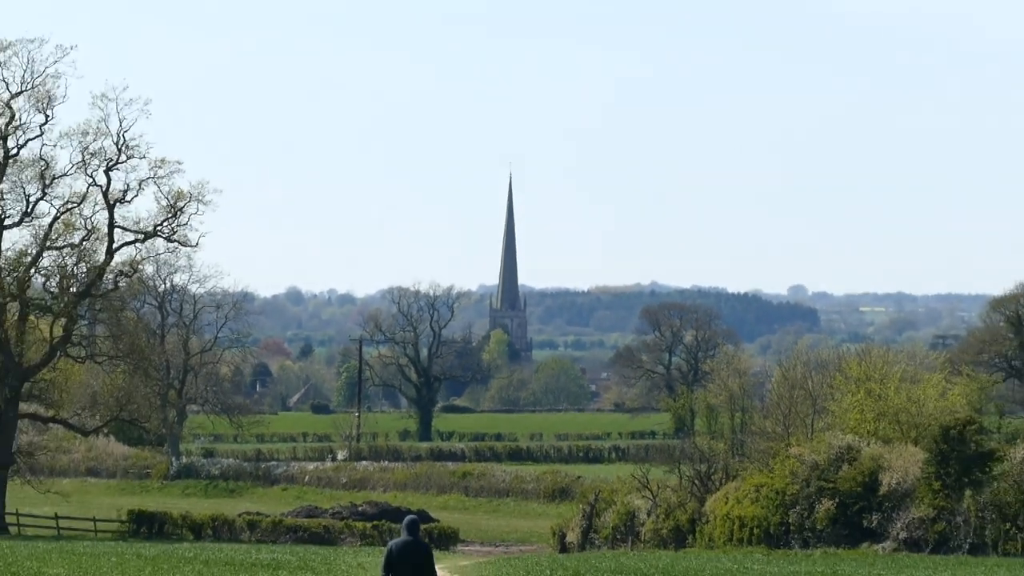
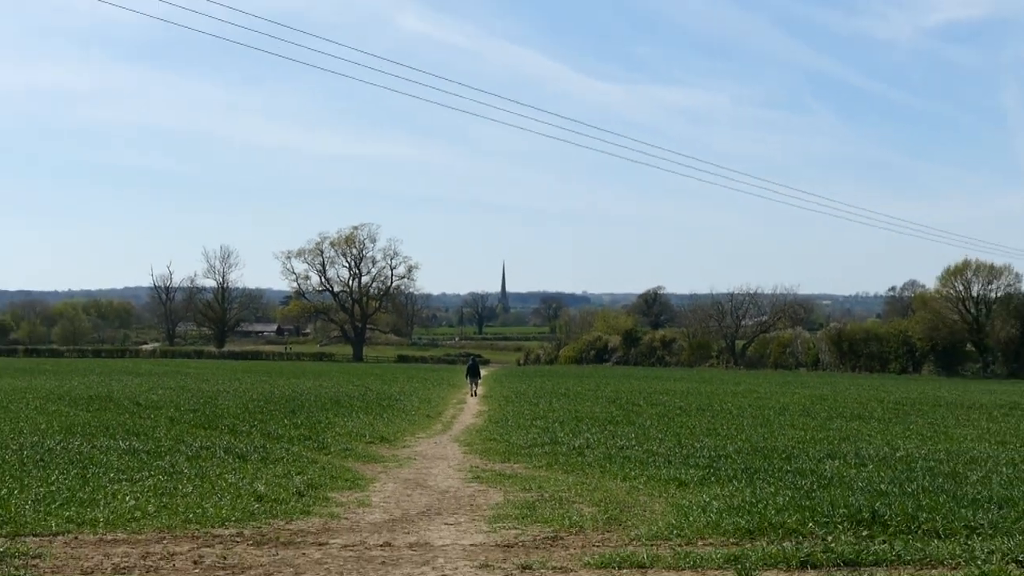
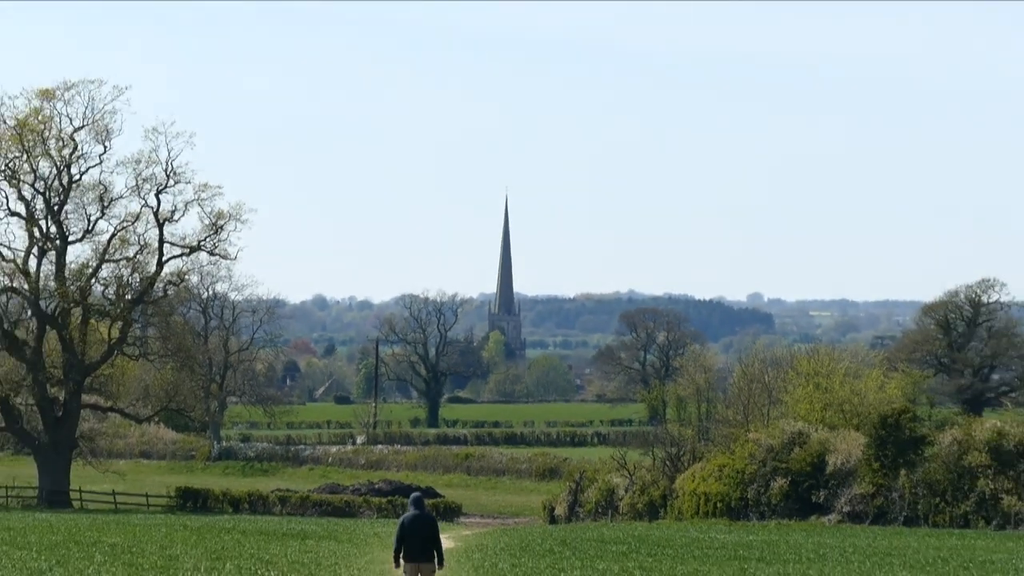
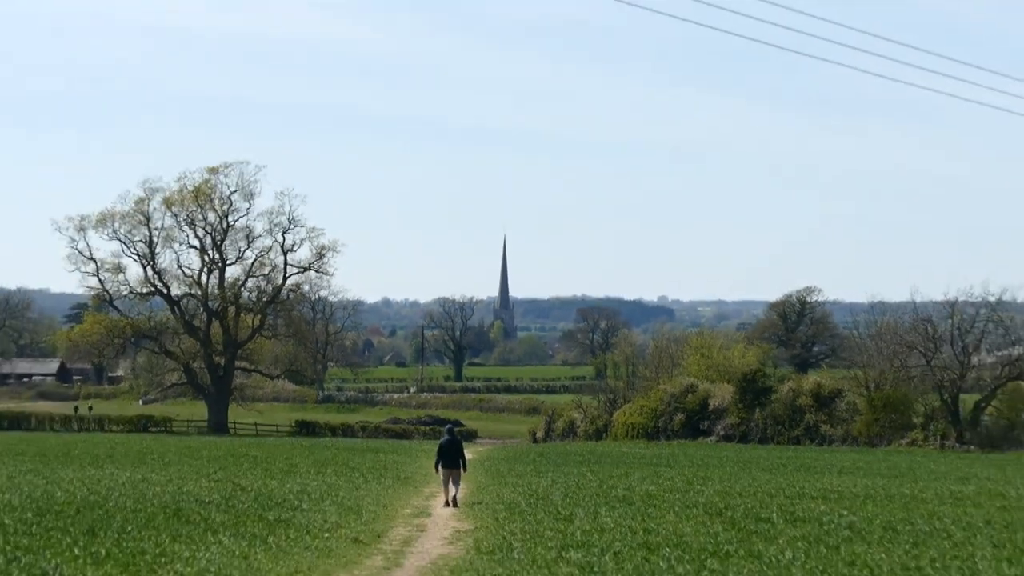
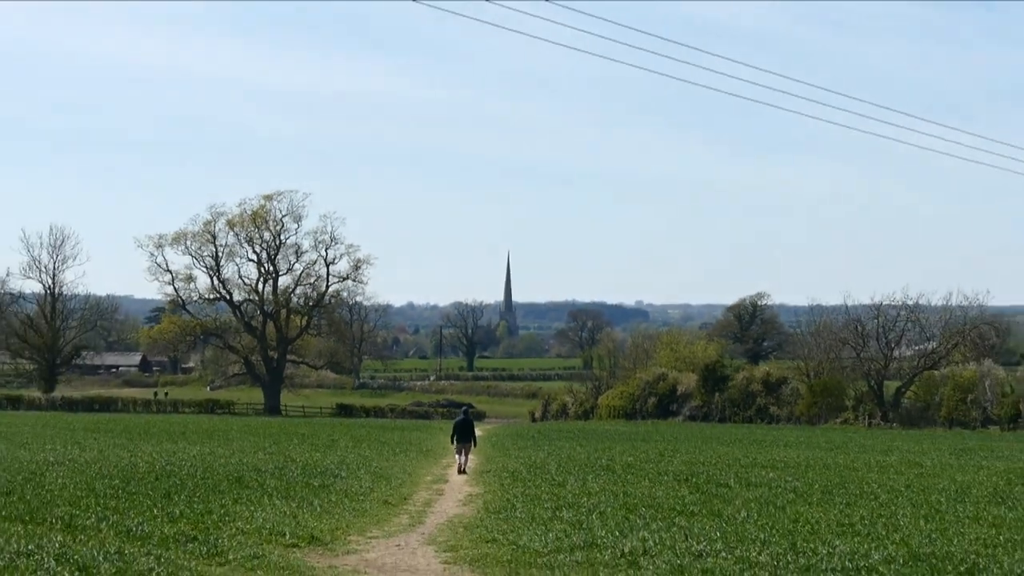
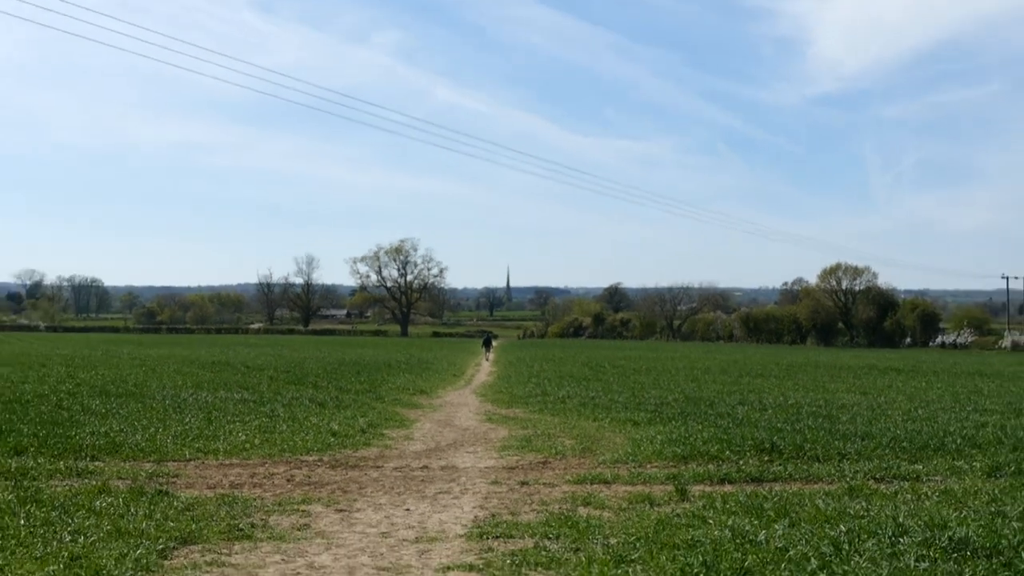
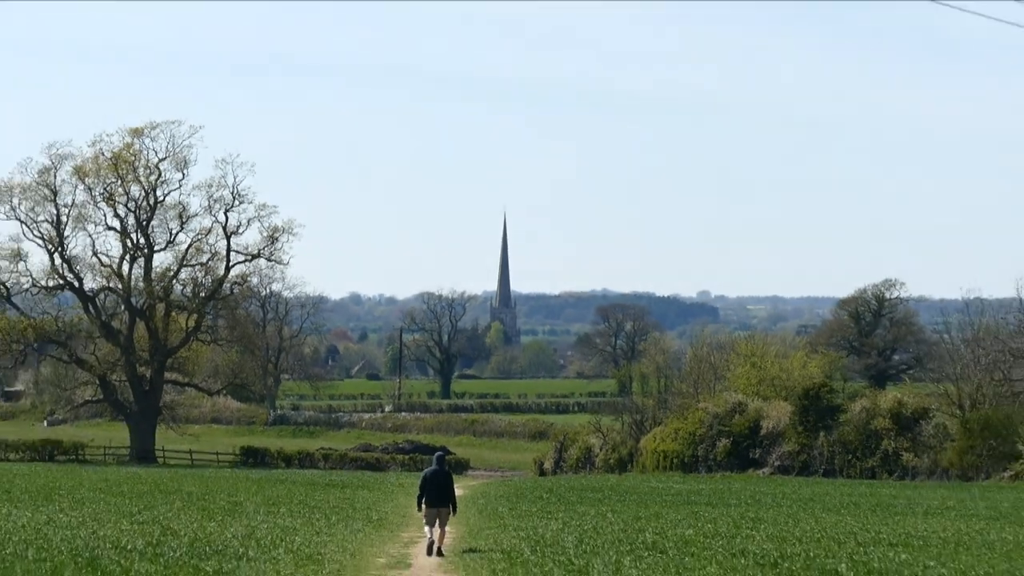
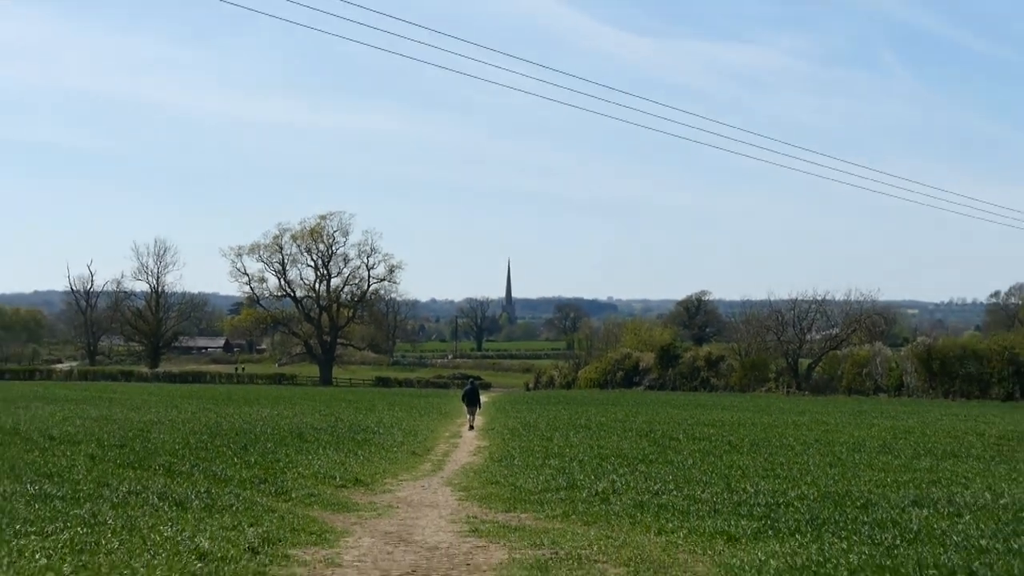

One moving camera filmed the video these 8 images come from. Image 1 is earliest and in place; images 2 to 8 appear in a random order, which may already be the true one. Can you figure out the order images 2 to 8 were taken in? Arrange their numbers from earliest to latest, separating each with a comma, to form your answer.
3, 7, 4, 5, 8, 2, 6
